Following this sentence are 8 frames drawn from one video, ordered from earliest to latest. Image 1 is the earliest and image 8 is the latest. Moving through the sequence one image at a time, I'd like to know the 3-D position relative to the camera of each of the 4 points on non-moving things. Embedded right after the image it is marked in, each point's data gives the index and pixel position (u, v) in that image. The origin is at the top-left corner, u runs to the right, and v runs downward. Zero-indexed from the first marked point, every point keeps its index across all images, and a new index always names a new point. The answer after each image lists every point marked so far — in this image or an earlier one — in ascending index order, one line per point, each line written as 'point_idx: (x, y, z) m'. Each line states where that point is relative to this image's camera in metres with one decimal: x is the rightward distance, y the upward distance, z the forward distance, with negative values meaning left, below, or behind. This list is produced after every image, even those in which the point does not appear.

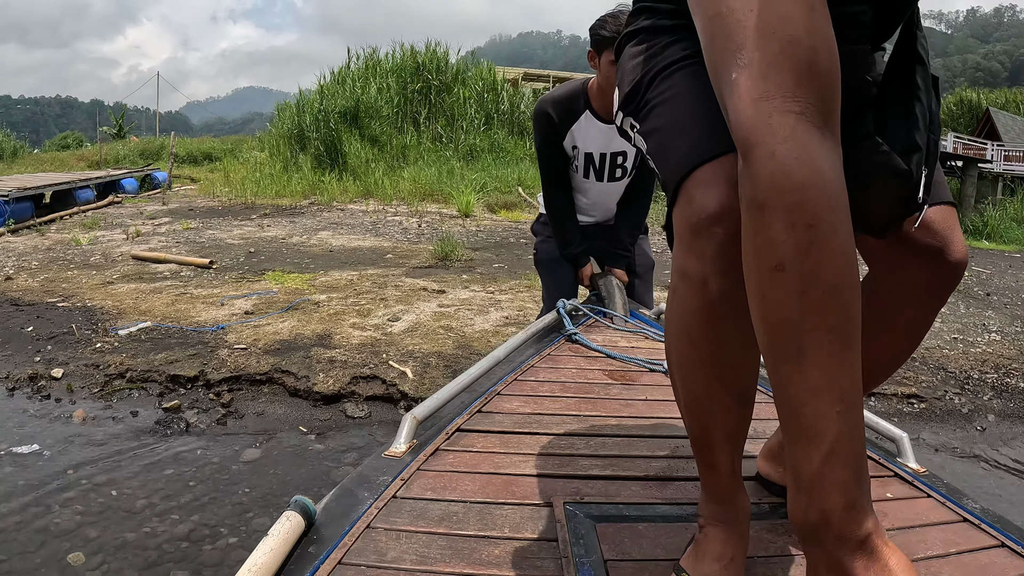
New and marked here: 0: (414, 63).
0: (-2.3, +5.2, +13.9) m
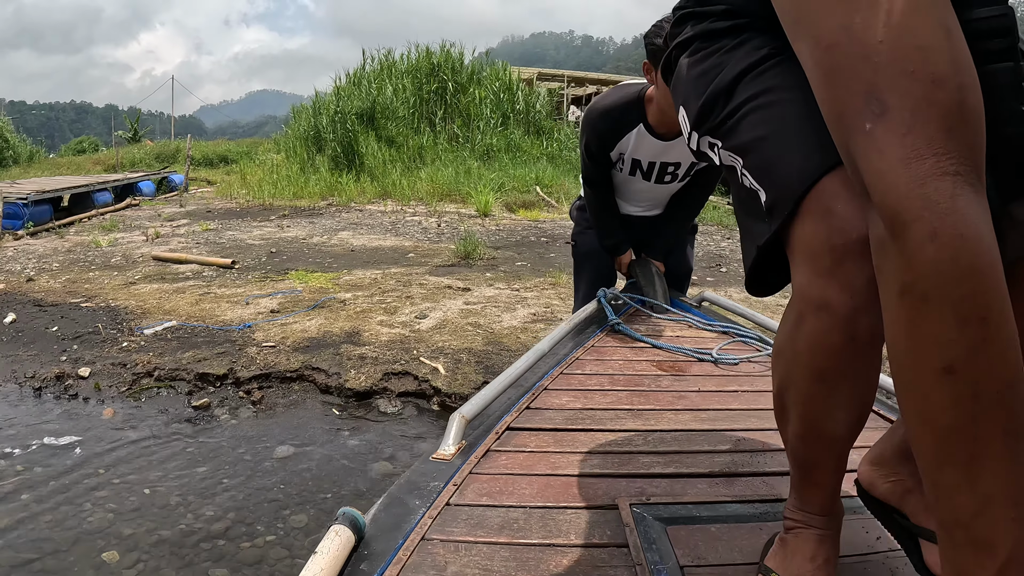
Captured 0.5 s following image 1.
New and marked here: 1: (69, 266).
0: (-1.9, +5.2, +13.9) m
1: (-5.1, +0.3, +7.1) m
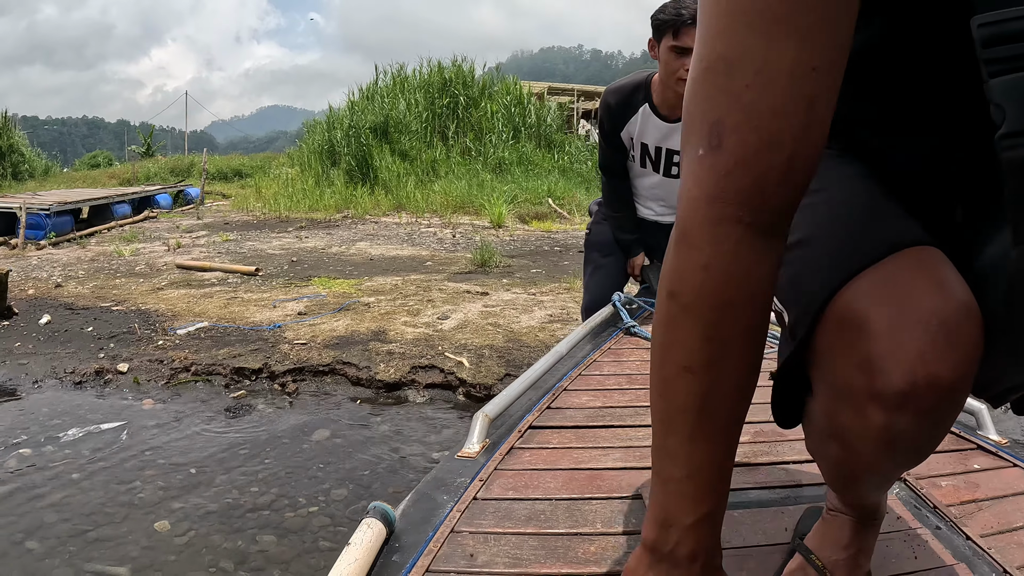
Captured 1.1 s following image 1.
0: (-1.7, +5.0, +14.2) m
1: (-4.9, +0.2, +7.3) m
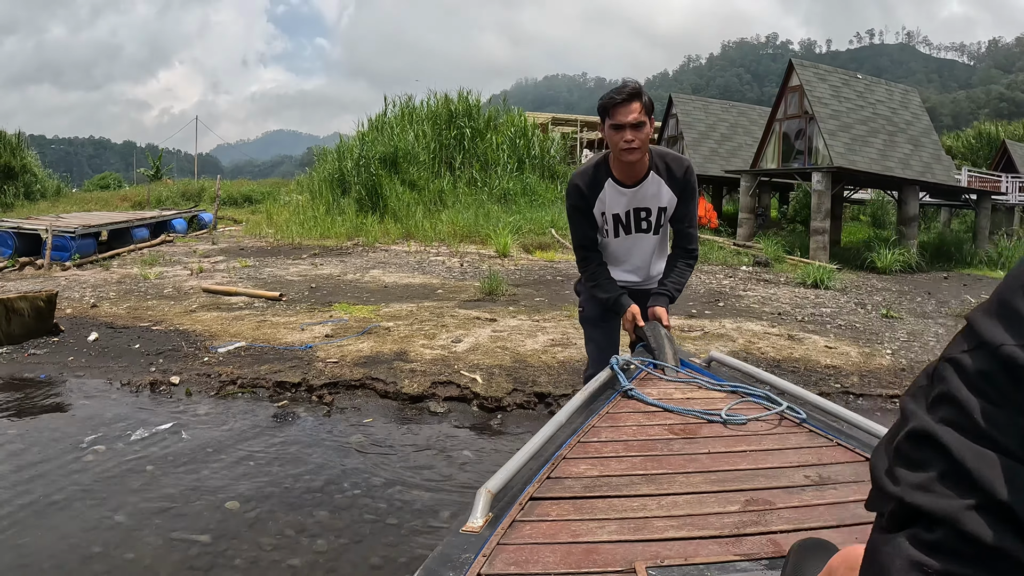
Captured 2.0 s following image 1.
0: (-1.5, +4.3, +14.9) m
1: (-4.9, -0.1, +7.8) m
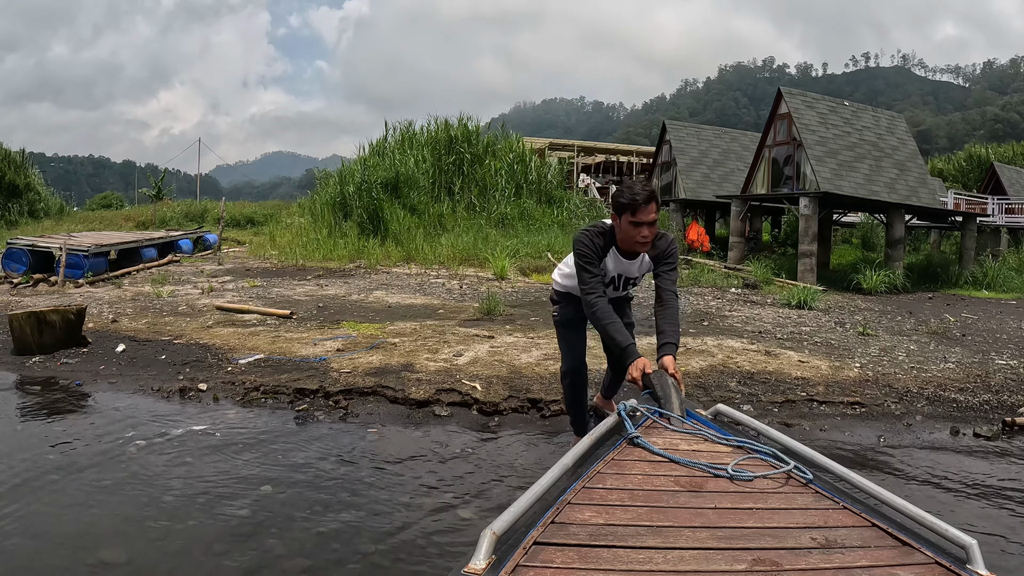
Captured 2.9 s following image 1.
0: (-1.6, +3.8, +15.5) m
1: (-4.9, -0.3, +8.2) m
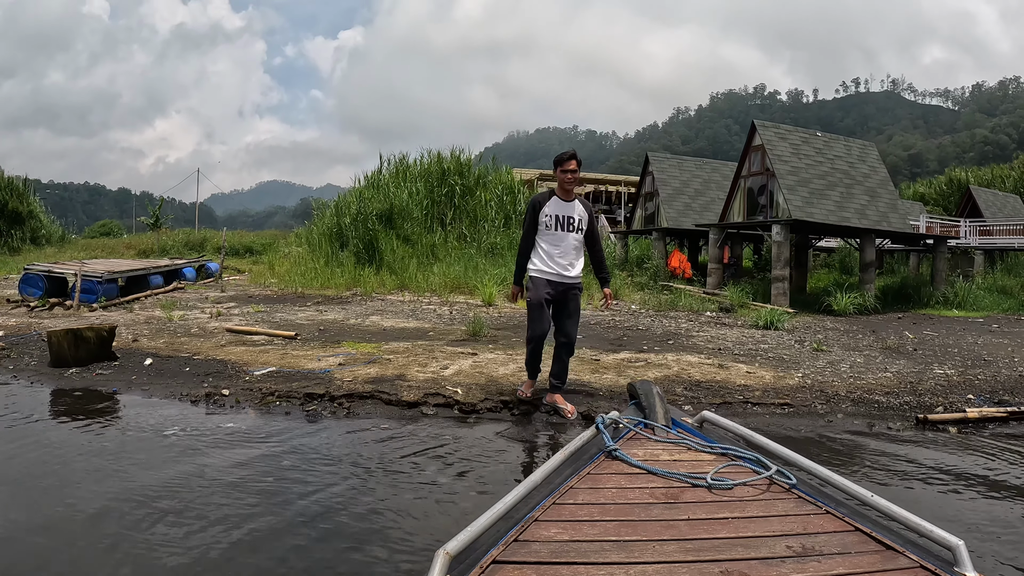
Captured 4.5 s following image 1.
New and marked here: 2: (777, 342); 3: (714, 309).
0: (-1.9, +3.1, +16.4) m
1: (-5.2, -0.7, +8.9) m
2: (+4.3, -0.9, +10.0) m
3: (+4.8, -0.5, +14.5) m
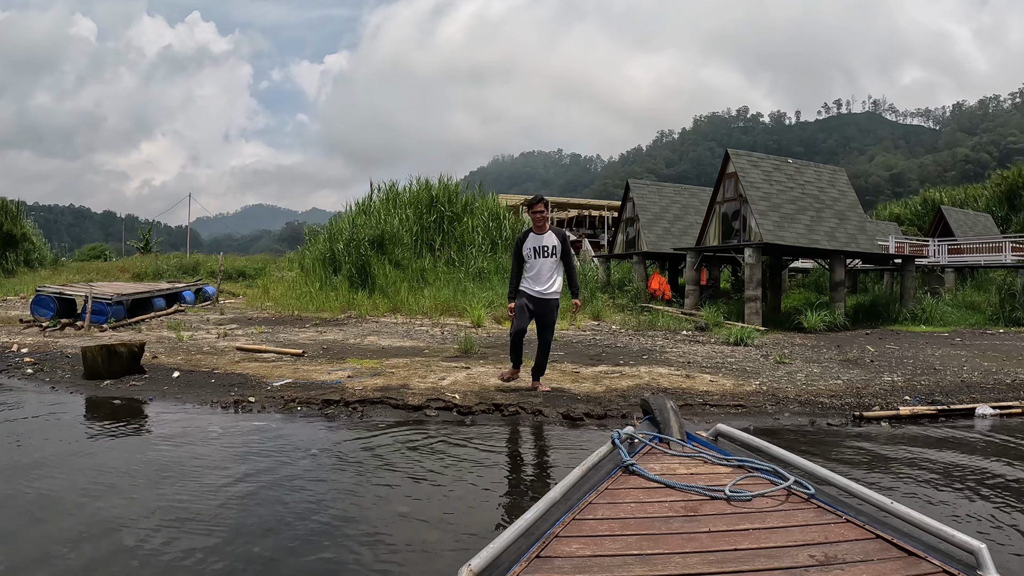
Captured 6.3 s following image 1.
0: (-2.3, +2.6, +17.3) m
1: (-5.4, -1.0, +9.6) m
2: (+4.1, -1.2, +10.8) m
3: (+4.5, -1.0, +15.4) m
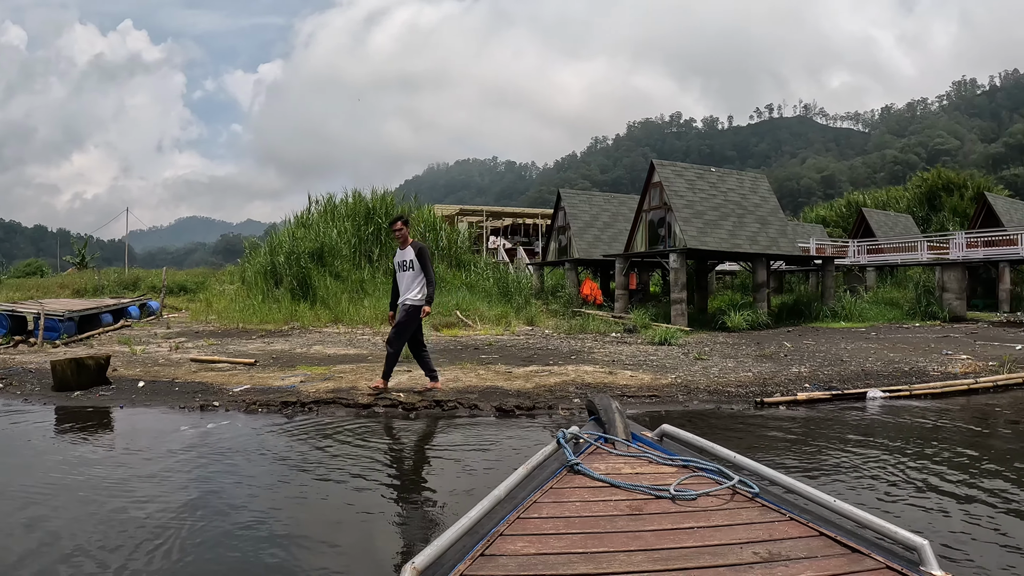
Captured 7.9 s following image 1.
0: (-3.9, +2.3, +18.0) m
1: (-6.3, -1.3, +10.0) m
2: (+3.0, -1.3, +12.0) m
3: (+3.1, -1.1, +16.5) m
